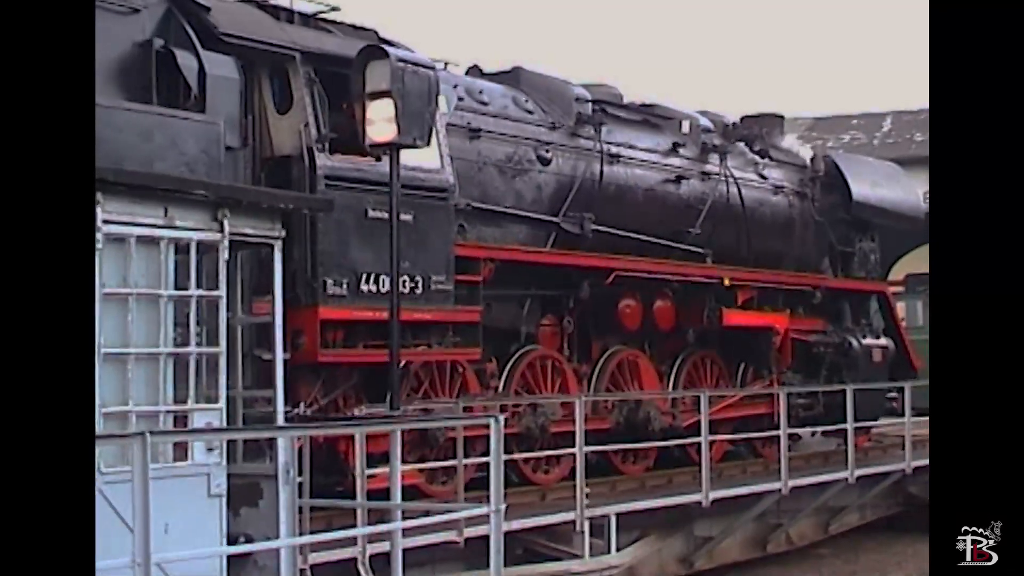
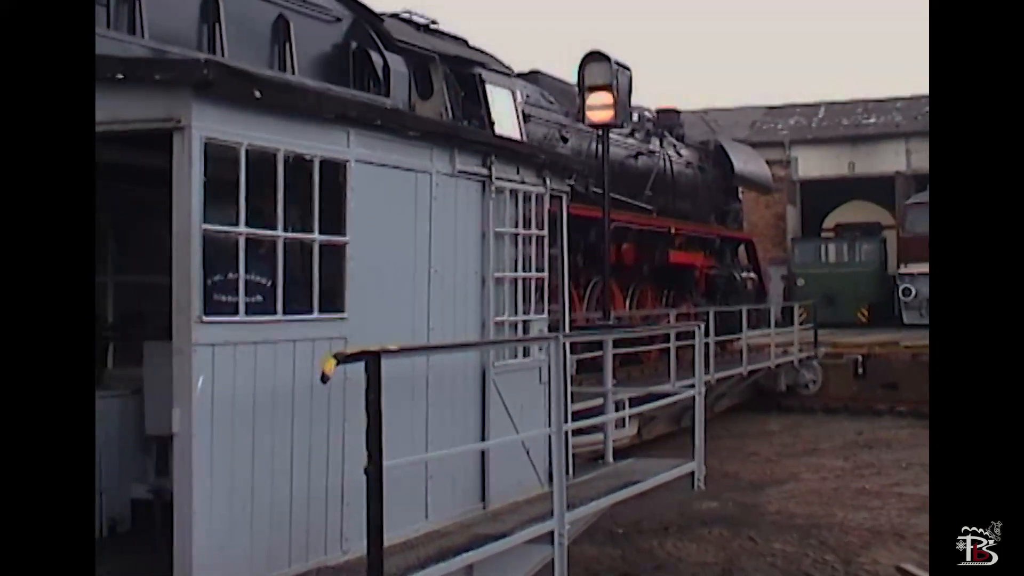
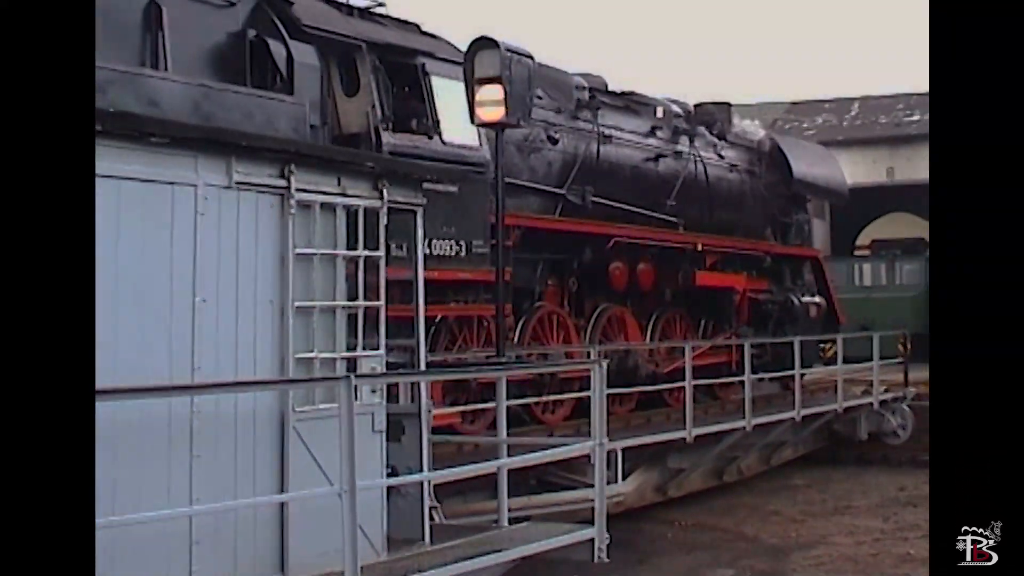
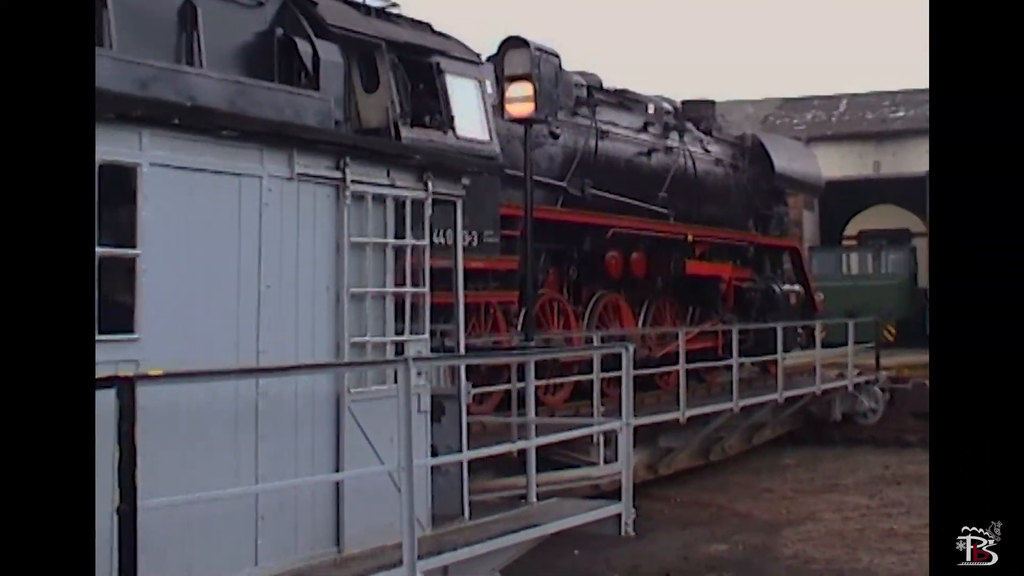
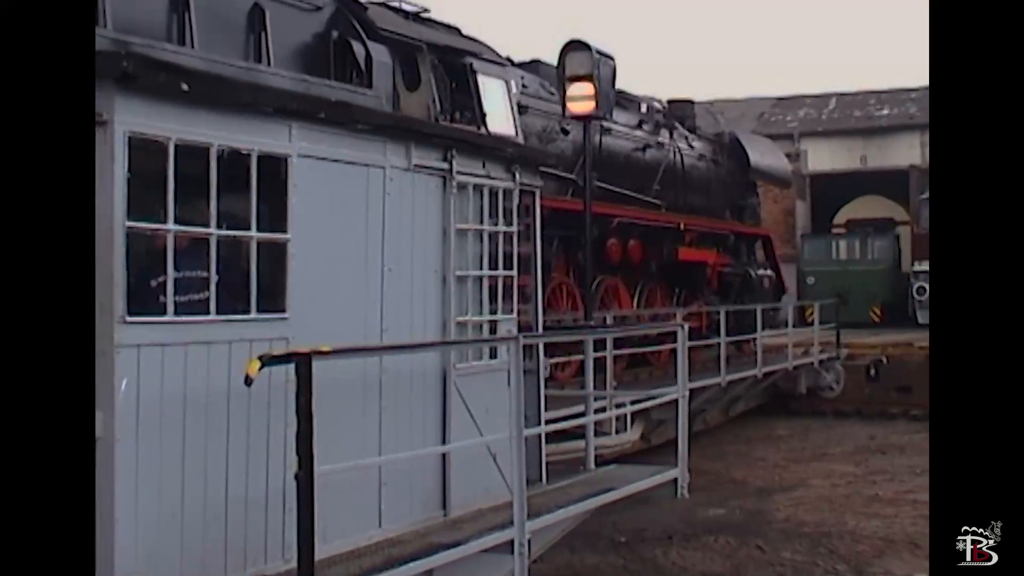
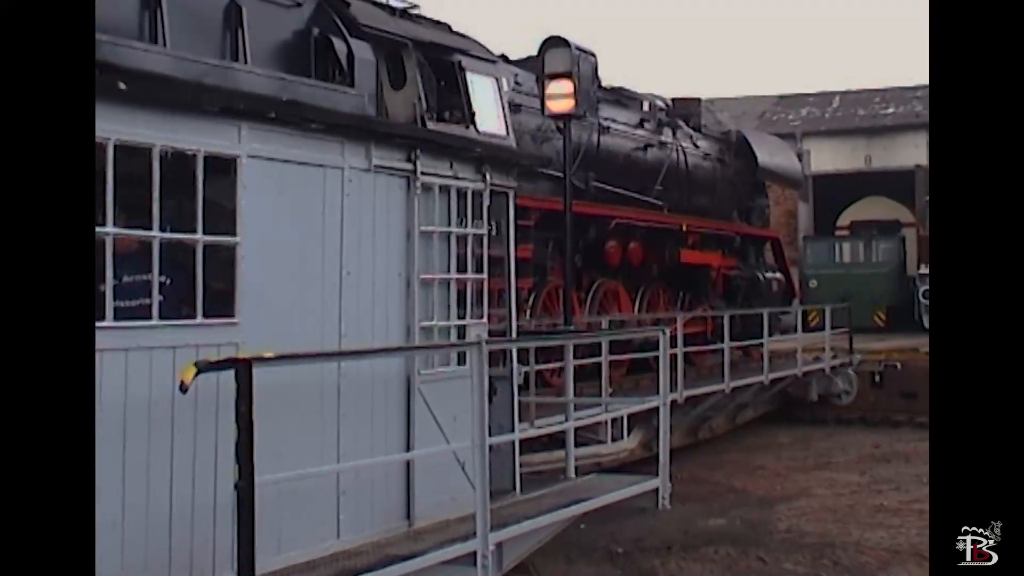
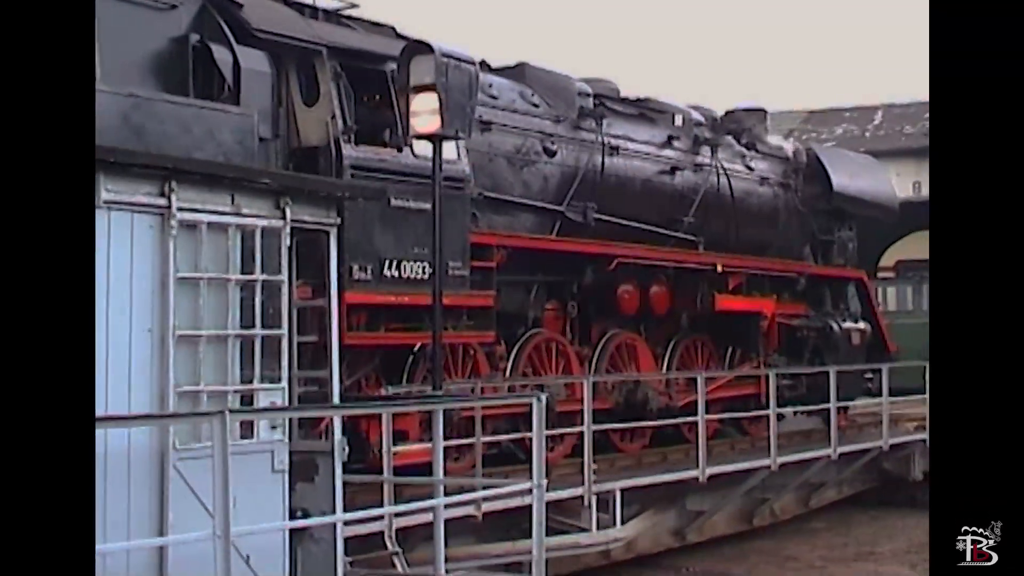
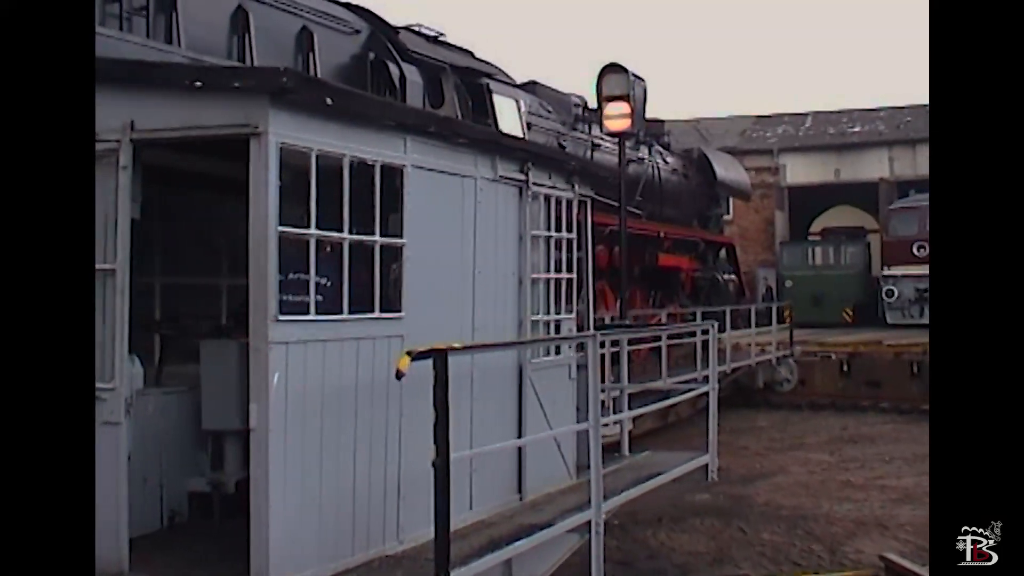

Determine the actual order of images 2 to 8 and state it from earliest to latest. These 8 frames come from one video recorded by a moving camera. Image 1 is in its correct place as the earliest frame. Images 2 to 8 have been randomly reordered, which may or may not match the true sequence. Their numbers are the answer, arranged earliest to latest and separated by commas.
7, 3, 4, 6, 5, 2, 8
